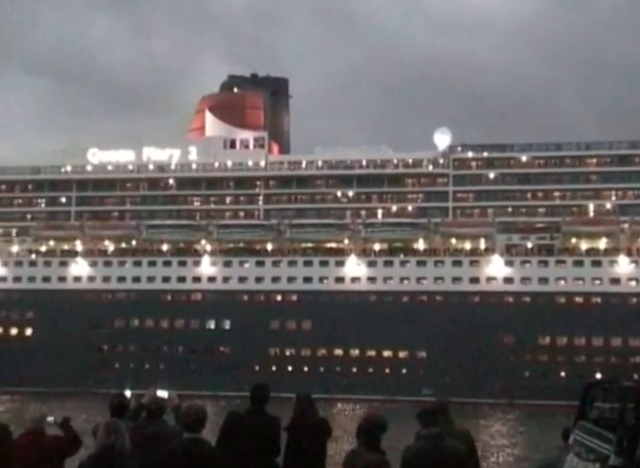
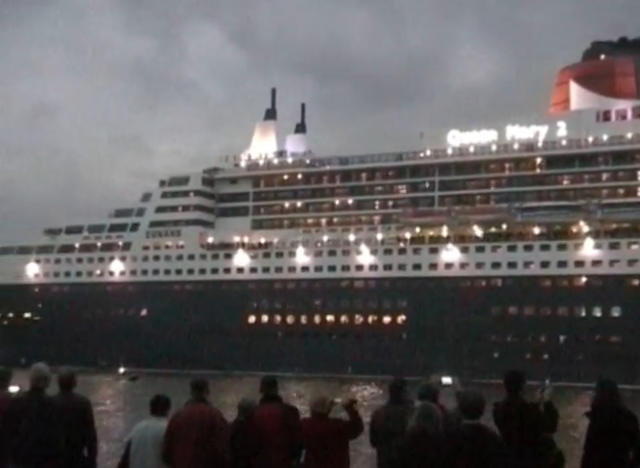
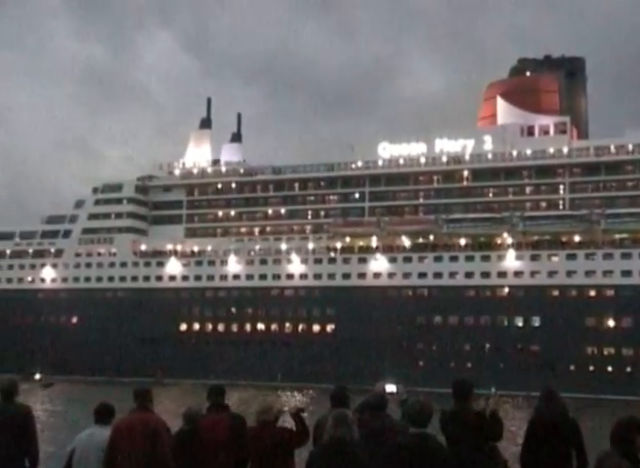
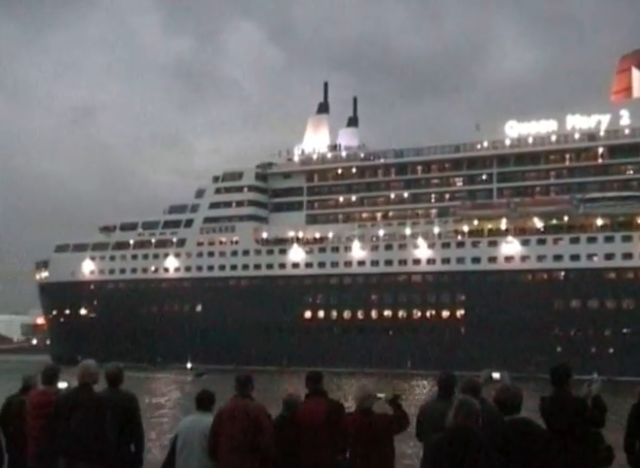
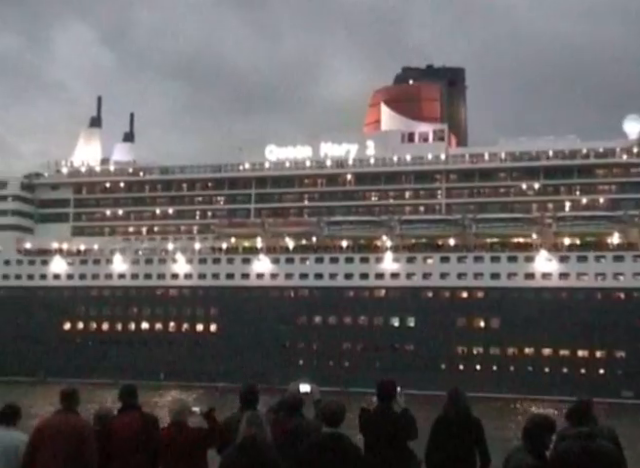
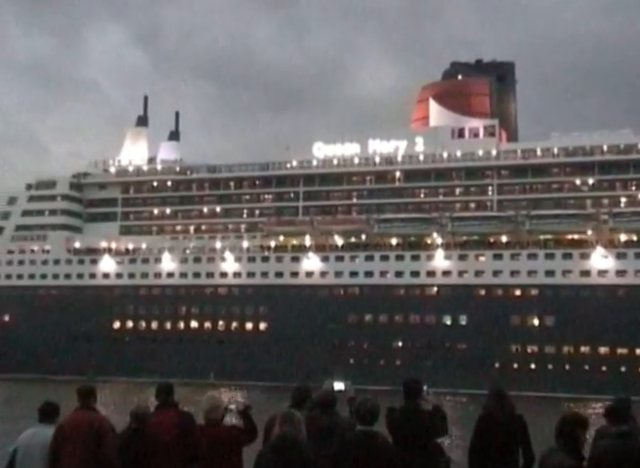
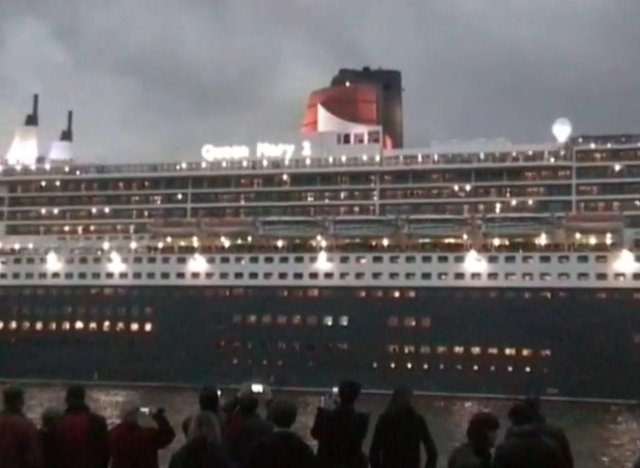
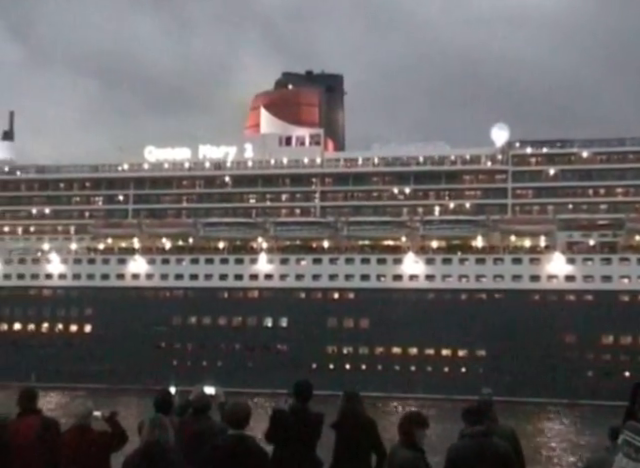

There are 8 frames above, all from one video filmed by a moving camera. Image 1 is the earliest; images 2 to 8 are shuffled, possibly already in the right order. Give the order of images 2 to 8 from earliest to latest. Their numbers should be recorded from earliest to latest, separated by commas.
8, 7, 5, 6, 3, 2, 4
